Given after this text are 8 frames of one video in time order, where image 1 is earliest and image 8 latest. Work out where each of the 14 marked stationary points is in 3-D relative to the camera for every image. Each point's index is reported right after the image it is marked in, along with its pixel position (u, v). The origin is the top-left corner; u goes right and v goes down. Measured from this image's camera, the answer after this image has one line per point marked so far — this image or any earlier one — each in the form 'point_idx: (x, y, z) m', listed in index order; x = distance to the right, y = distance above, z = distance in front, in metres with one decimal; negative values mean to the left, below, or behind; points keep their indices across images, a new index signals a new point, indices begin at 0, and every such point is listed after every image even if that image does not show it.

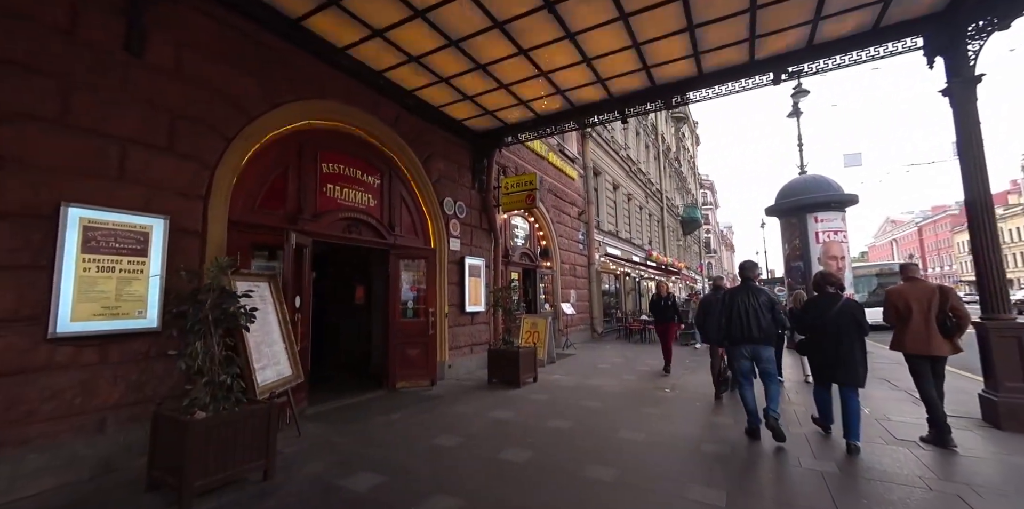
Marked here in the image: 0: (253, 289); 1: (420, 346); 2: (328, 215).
0: (-2.3, -0.3, +3.7) m
1: (-1.3, -1.3, +5.9) m
2: (-2.2, +0.5, +5.0) m
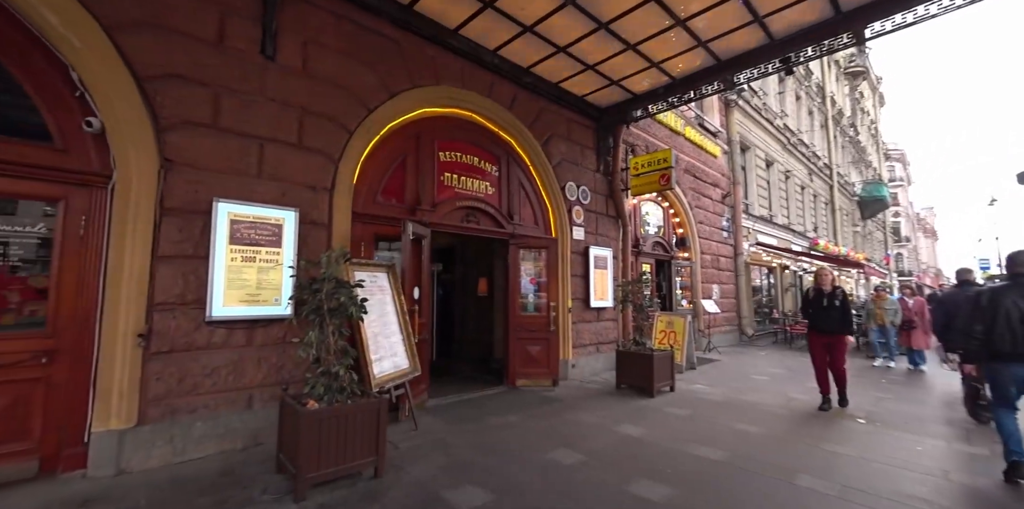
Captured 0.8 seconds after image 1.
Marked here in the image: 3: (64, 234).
0: (-1.2, -0.2, +3.7) m
1: (+0.4, -1.2, +5.6) m
2: (-0.7, +0.6, +5.0) m
3: (-3.0, +0.1, +2.9) m
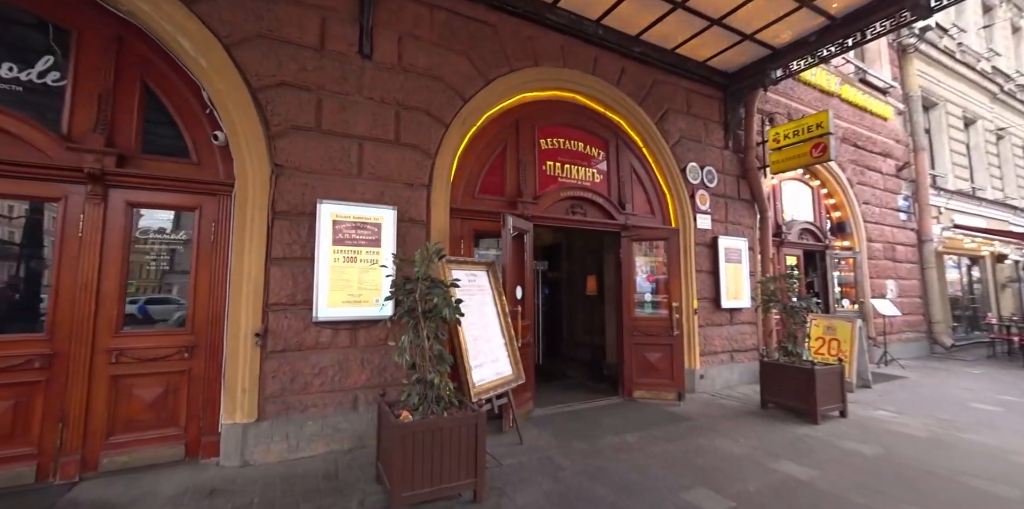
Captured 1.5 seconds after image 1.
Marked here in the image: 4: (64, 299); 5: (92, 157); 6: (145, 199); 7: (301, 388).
0: (-0.3, -0.2, +3.5) m
1: (+1.7, -1.1, +4.9) m
2: (+0.4, +0.6, +4.6) m
3: (-2.3, +0.1, +3.1) m
4: (-2.9, -0.3, +2.7) m
5: (-2.8, +0.6, +2.8) m
6: (-2.6, +0.4, +3.0) m
7: (-1.6, -1.0, +3.2) m
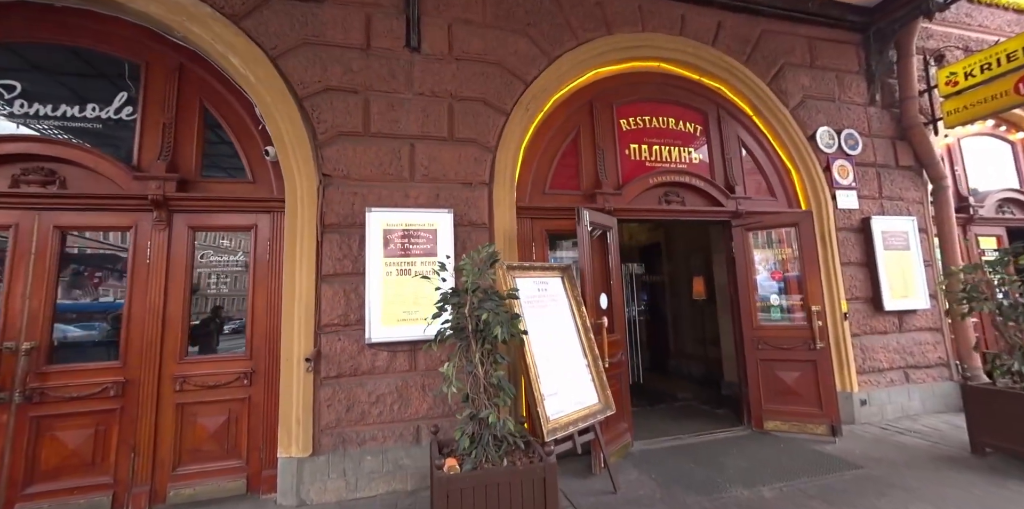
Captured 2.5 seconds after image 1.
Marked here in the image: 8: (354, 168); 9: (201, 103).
0: (+0.2, -0.2, +2.9) m
1: (+2.6, -1.0, +3.8) m
2: (+1.1, +0.6, +3.8) m
3: (-1.8, 0.0, +3.0) m
4: (-2.4, -0.5, +2.8) m
5: (-2.4, +0.5, +2.8) m
6: (-2.1, +0.2, +3.0) m
7: (-1.0, -1.1, +2.8) m
8: (-1.1, +0.6, +3.1) m
9: (-2.2, +1.1, +3.1) m
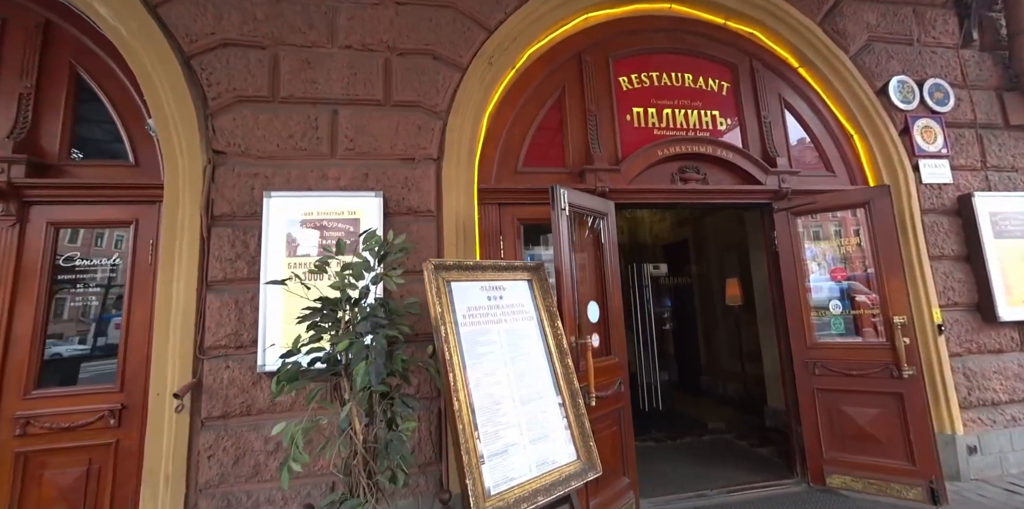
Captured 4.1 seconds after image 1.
0: (-0.1, -0.2, +2.1) m
1: (+2.3, -0.9, +2.7) m
2: (+0.9, +0.7, +2.9) m
3: (-2.1, 0.0, +2.4) m
4: (-2.7, -0.5, +2.1) m
5: (-2.7, +0.4, +2.2) m
6: (-2.4, +0.2, +2.3) m
7: (-1.3, -1.1, +2.1) m
8: (-1.4, +0.6, +2.4) m
9: (-2.5, +1.1, +2.5) m
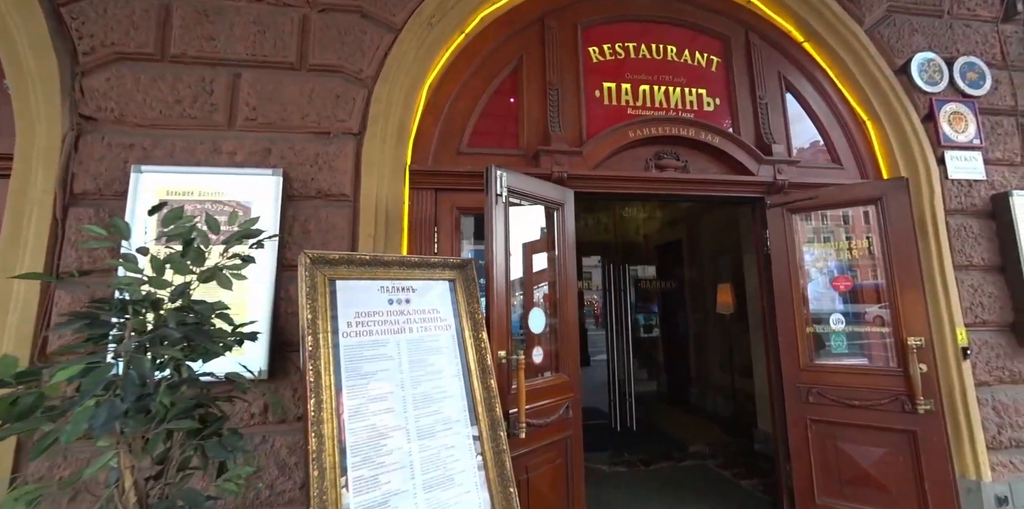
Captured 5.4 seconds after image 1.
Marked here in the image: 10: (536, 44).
0: (-0.4, -0.2, +1.7) m
1: (+2.0, -1.0, +2.3) m
2: (+0.6, +0.7, +2.5) m
3: (-2.4, 0.0, +2.0) m
4: (-3.1, -0.4, +1.8) m
5: (-3.0, +0.5, +1.9) m
6: (-2.8, +0.3, +2.0) m
7: (-1.7, -1.0, +1.7) m
8: (-1.8, +0.7, +2.0) m
9: (-2.8, +1.2, +2.1) m
10: (+0.1, +1.3, +2.6) m
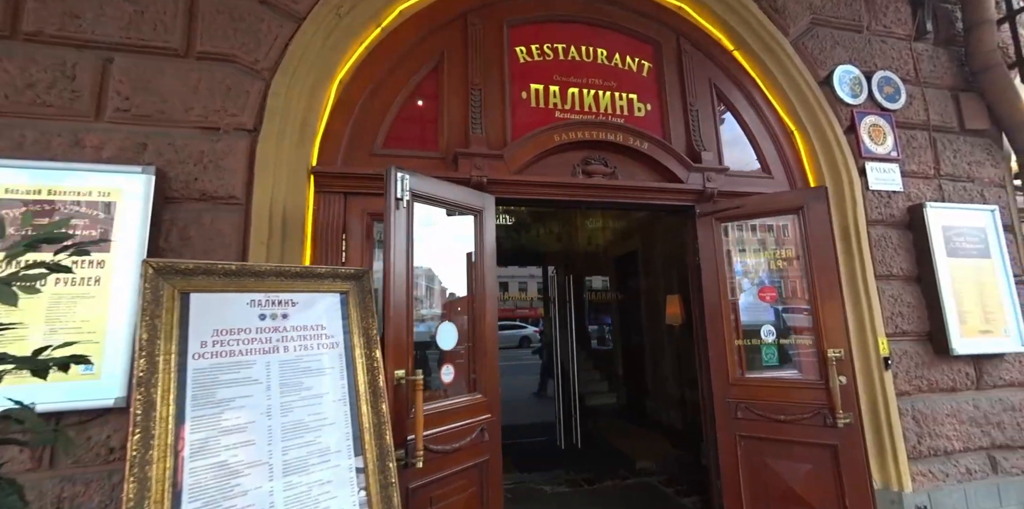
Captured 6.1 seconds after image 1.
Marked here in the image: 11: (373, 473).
0: (-0.8, -0.2, +1.5) m
1: (+1.5, -1.0, +2.2) m
2: (+0.1, +0.6, +2.4) m
3: (-2.8, 0.0, +1.6) m
4: (-3.5, -0.4, +1.4) m
5: (-3.4, +0.5, +1.5) m
6: (-3.1, +0.3, +1.6) m
7: (-2.1, -1.1, +1.4) m
8: (-2.2, +0.7, +1.7) m
9: (-3.2, +1.1, +1.7) m
10: (-0.3, +1.2, +2.5) m
11: (-0.5, -0.8, +1.5) m
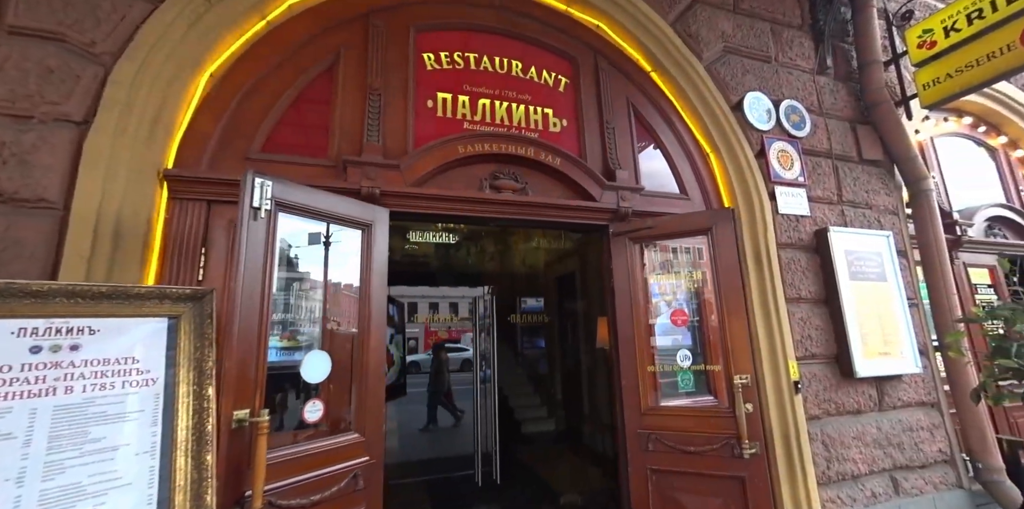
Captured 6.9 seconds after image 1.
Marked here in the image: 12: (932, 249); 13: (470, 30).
0: (-1.2, -0.3, +1.1) m
1: (+1.0, -1.1, +2.1) m
2: (-0.4, +0.5, +2.2) m
3: (-3.2, 0.0, +1.1) m
4: (-3.9, -0.4, +0.8) m
5: (-3.8, +0.5, +0.9) m
6: (-3.6, +0.2, +1.1) m
7: (-2.5, -1.1, +0.9) m
8: (-2.6, +0.6, +1.3) m
9: (-3.6, +1.1, +1.2) m
10: (-0.8, +1.1, +2.3) m
11: (-0.9, -0.8, +1.1) m
12: (+2.9, 0.0, +2.9) m
13: (-0.2, +1.3, +2.5) m
